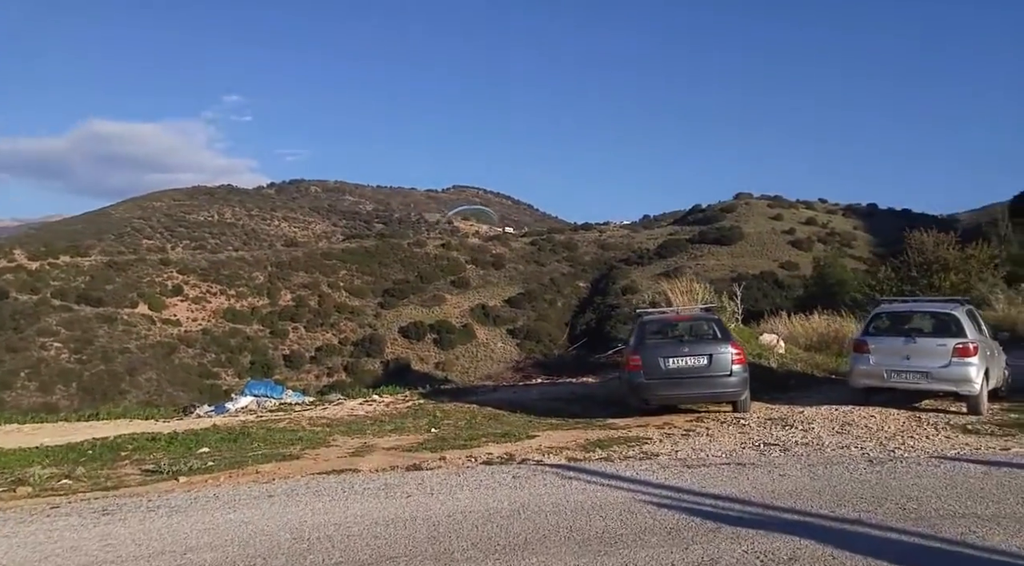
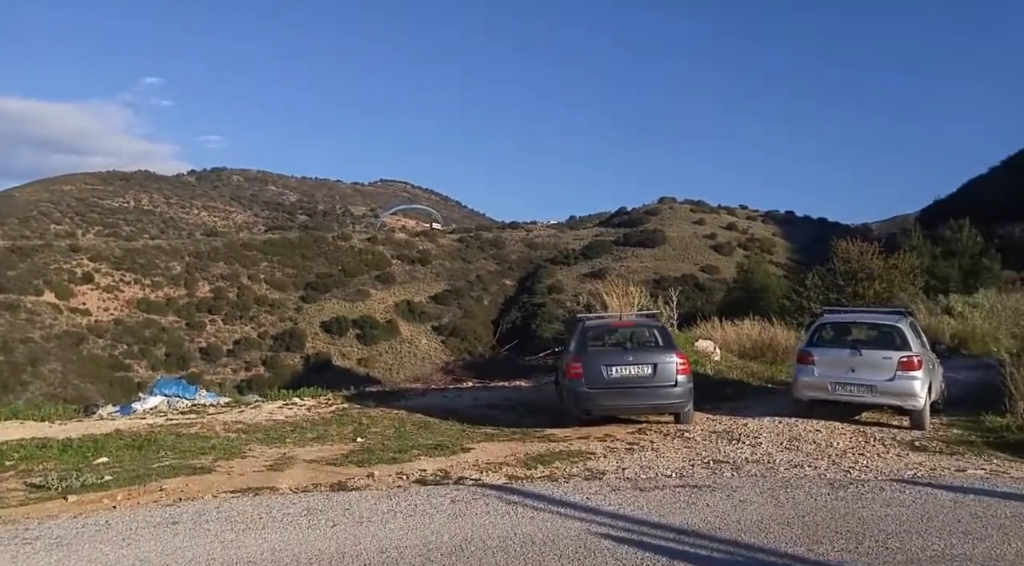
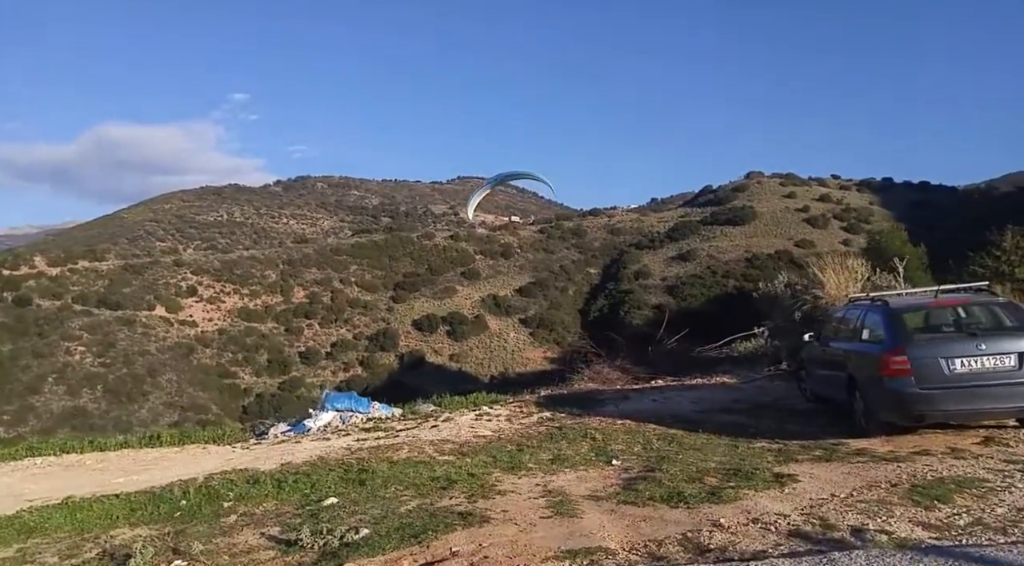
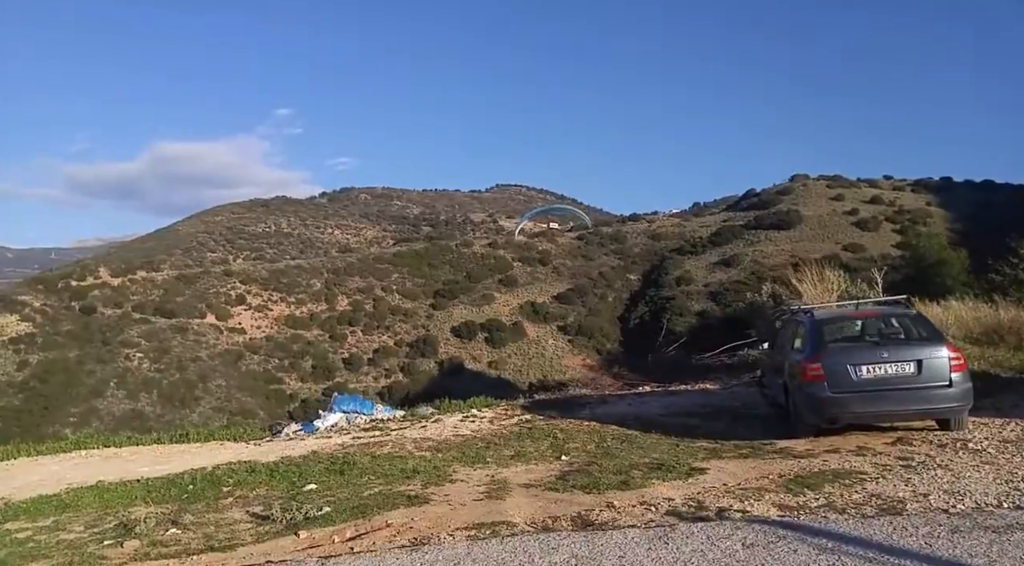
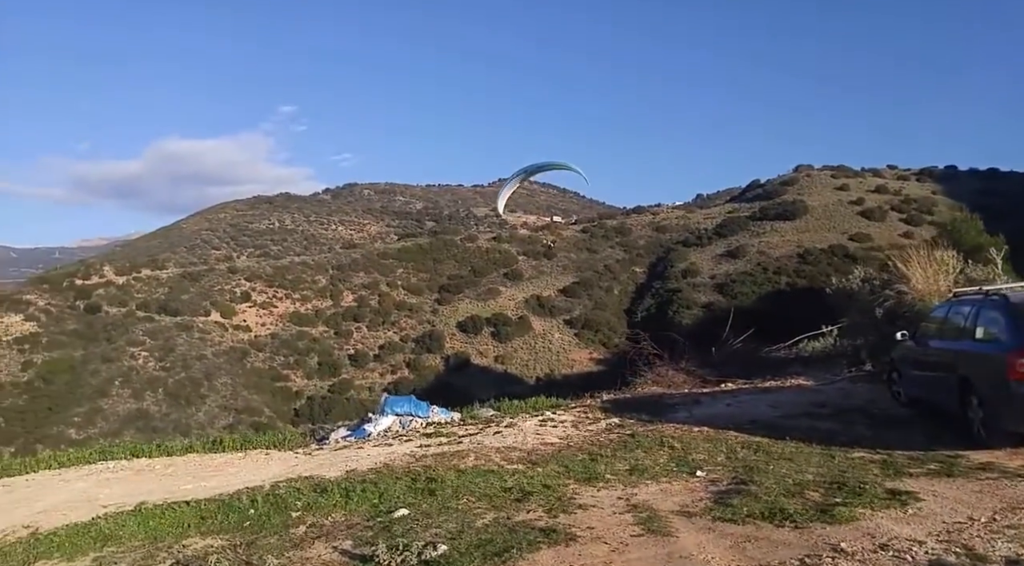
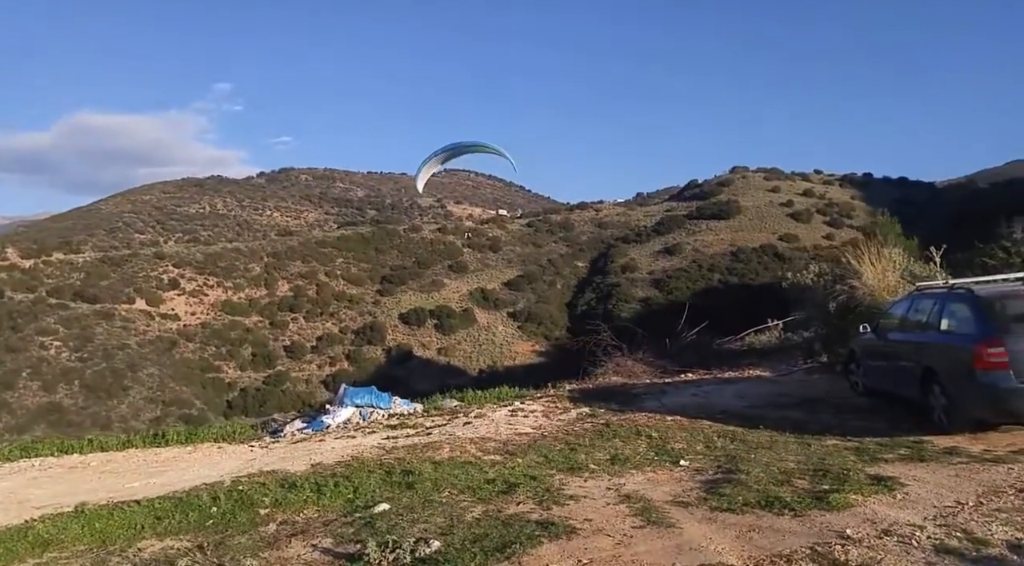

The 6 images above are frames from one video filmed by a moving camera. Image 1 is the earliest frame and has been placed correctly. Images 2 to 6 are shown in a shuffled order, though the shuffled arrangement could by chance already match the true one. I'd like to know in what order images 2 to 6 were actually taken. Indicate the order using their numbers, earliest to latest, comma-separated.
2, 4, 3, 5, 6
